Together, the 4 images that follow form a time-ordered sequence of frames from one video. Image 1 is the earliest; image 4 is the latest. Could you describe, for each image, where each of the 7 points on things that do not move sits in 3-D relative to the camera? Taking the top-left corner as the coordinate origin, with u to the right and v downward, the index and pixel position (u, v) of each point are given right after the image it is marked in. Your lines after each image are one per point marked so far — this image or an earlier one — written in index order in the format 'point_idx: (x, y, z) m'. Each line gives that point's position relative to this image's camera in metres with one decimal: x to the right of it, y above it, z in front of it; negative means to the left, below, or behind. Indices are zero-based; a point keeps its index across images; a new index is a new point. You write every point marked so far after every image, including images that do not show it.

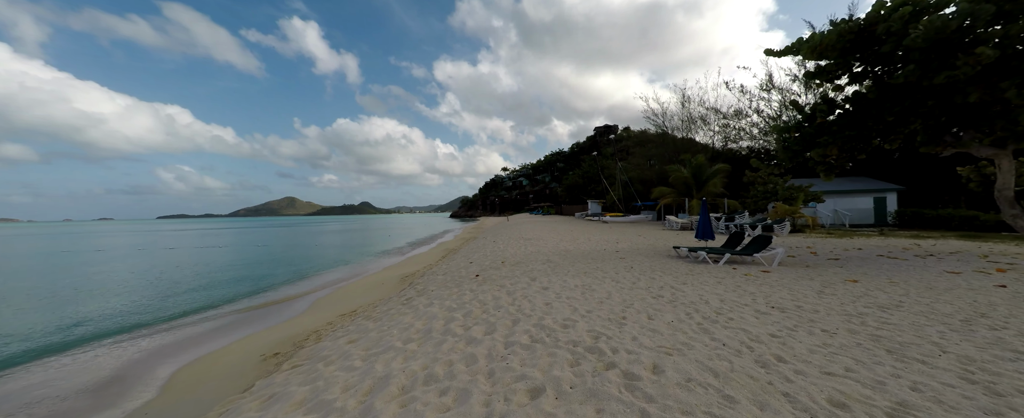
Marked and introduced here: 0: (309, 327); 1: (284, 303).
0: (-4.3, -2.5, +6.7) m
1: (-7.1, -3.0, +10.0) m
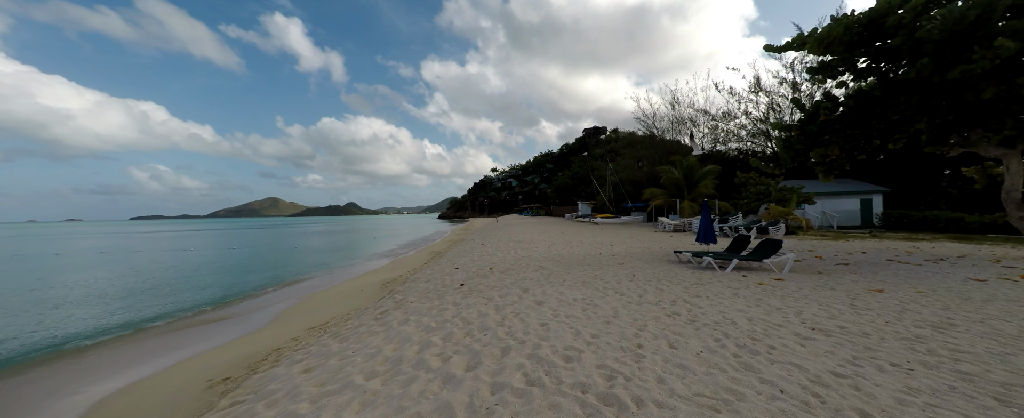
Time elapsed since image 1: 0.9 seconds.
0: (-4.5, -2.5, +6.0) m
1: (-7.5, -3.0, +9.1) m
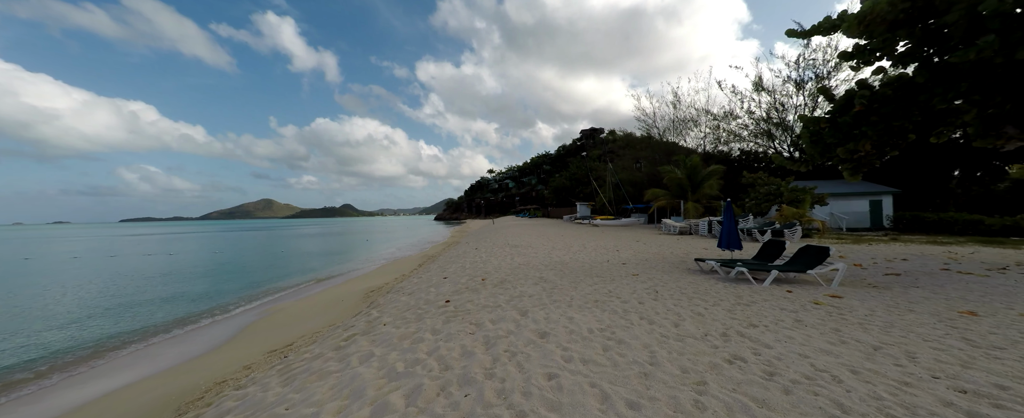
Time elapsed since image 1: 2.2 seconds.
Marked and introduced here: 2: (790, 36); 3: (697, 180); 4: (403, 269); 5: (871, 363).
0: (-4.6, -2.5, +5.0) m
1: (-7.6, -3.1, +8.1) m
2: (+6.5, +4.1, +7.4) m
3: (+11.2, +1.8, +19.1) m
4: (-4.9, -2.7, +14.1) m
5: (+2.4, -1.0, +2.1) m
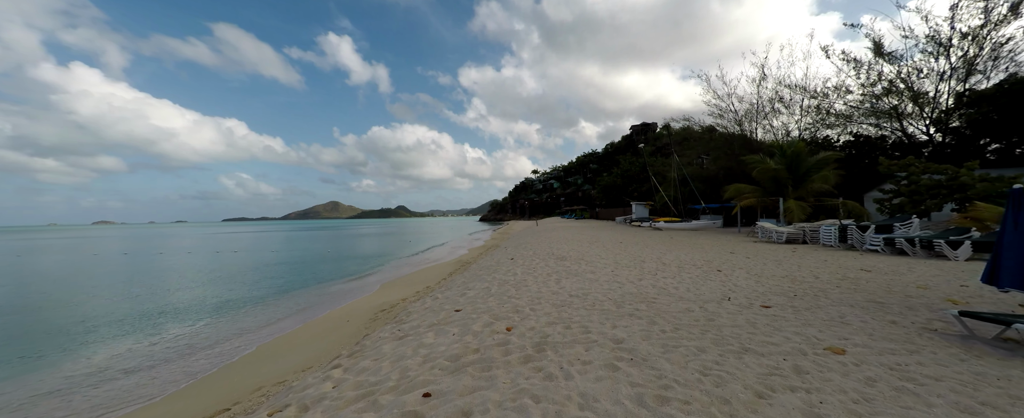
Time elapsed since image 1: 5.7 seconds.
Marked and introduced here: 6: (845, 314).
0: (-4.2, -2.5, +3.0) m
1: (-6.7, -3.1, +6.4) m
2: (+7.2, +4.1, +3.8) m
3: (+13.4, +1.8, +14.8) m
4: (-3.1, -2.7, +12.1) m
5: (+2.3, -1.0, -0.9) m
6: (+3.6, -1.1, +3.4) m
